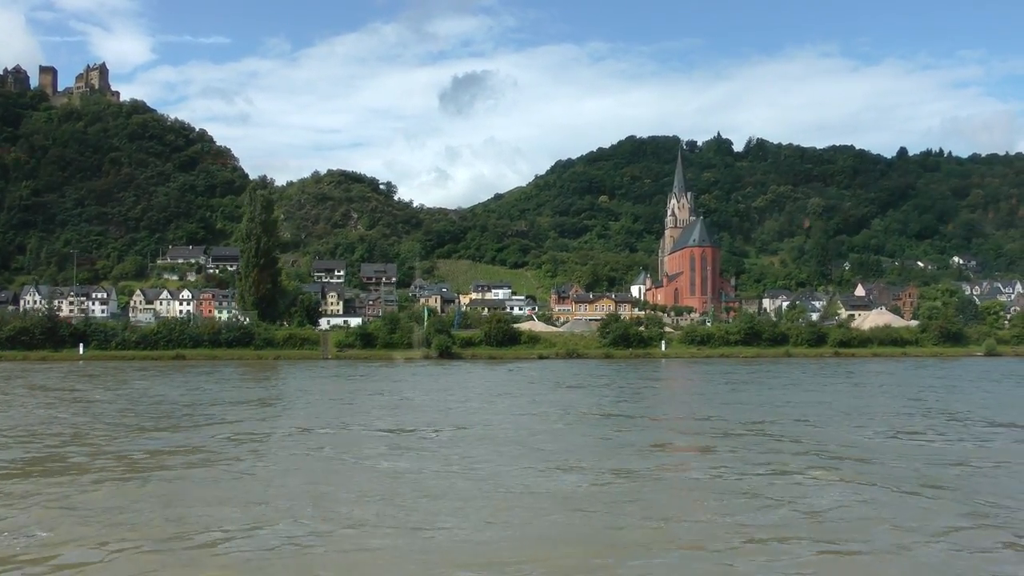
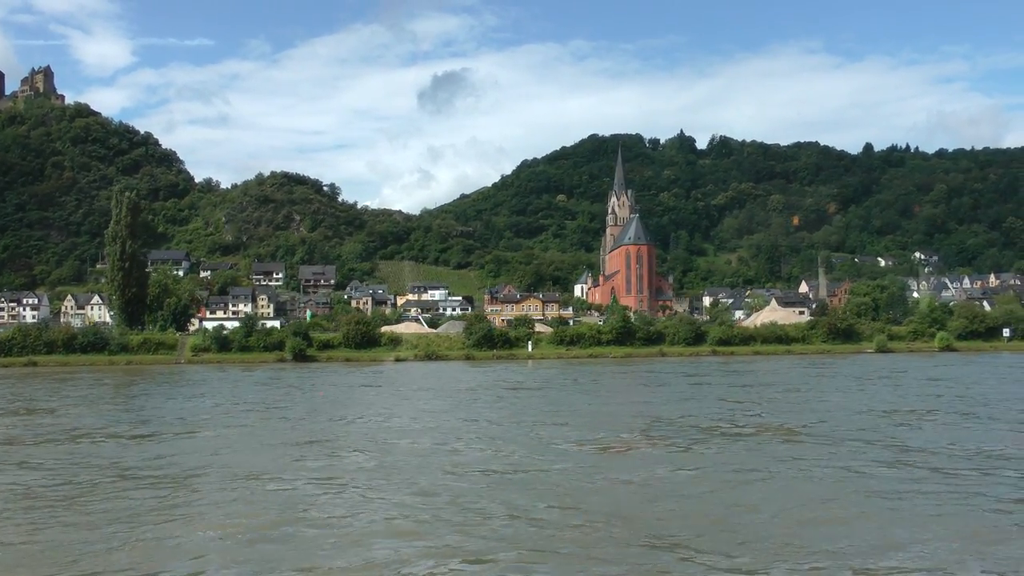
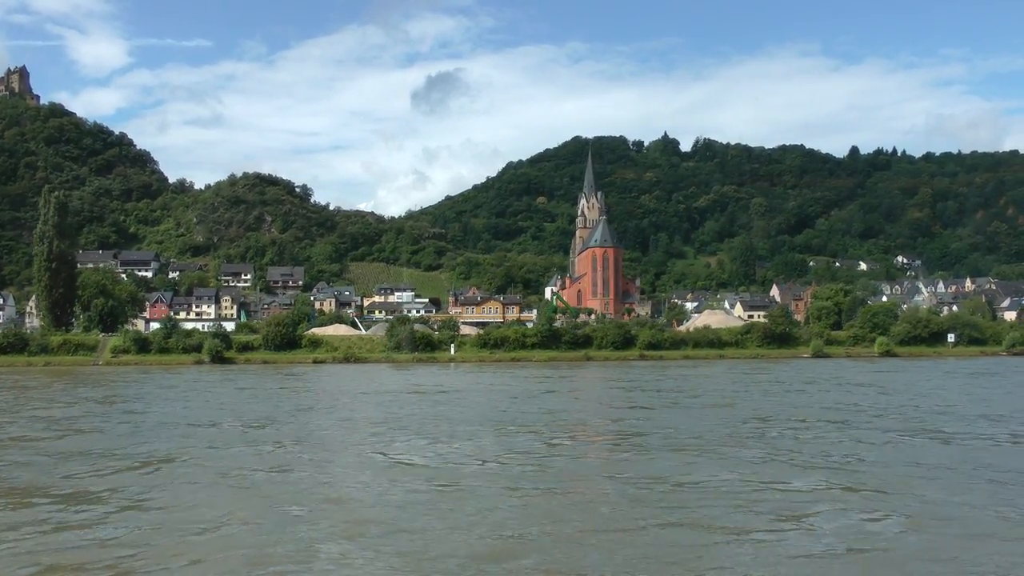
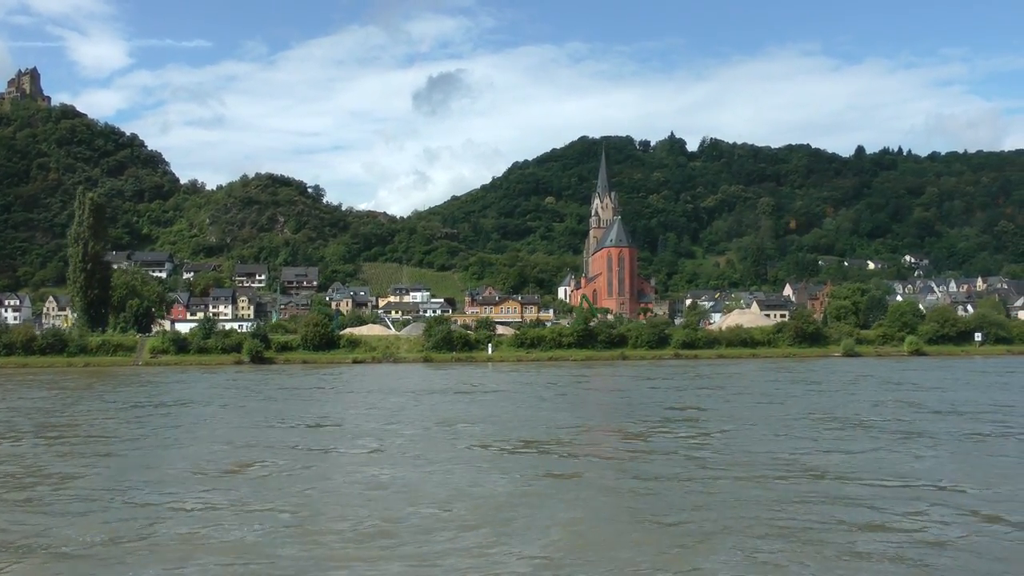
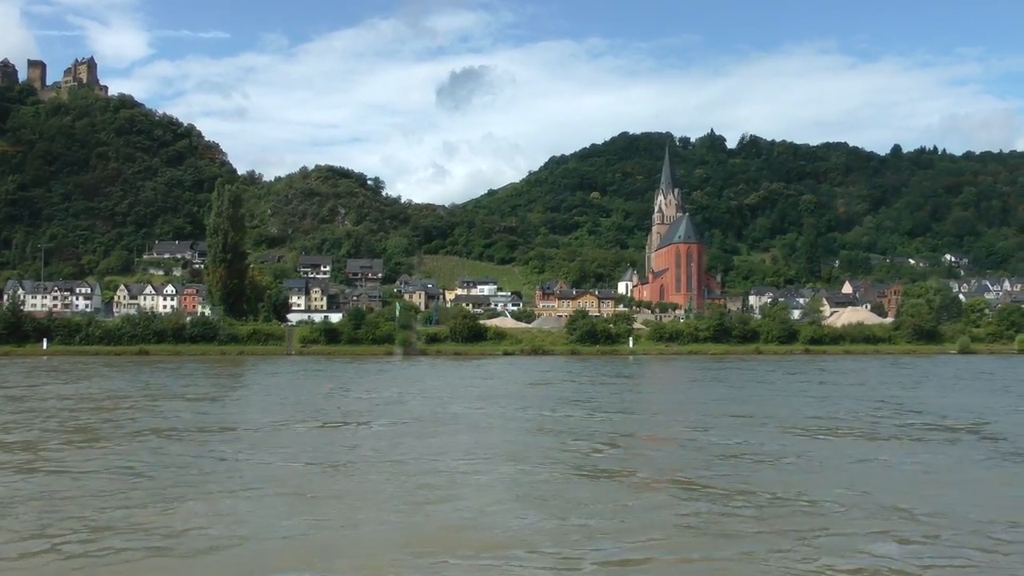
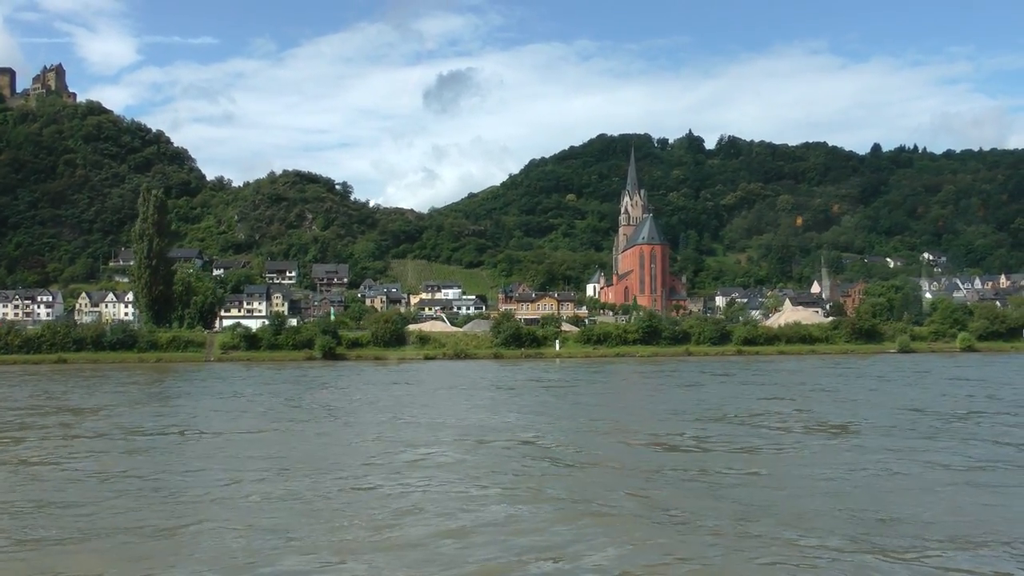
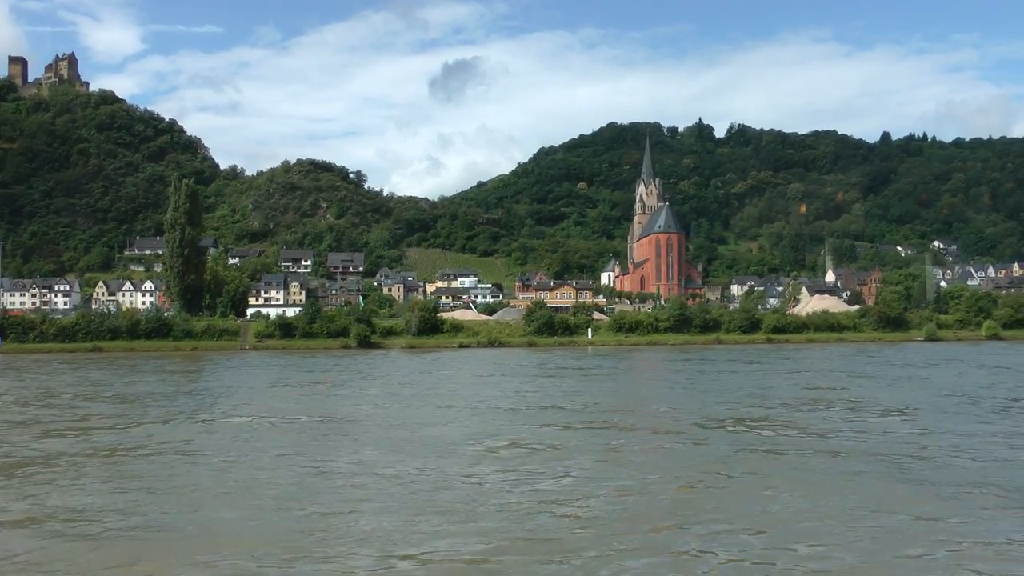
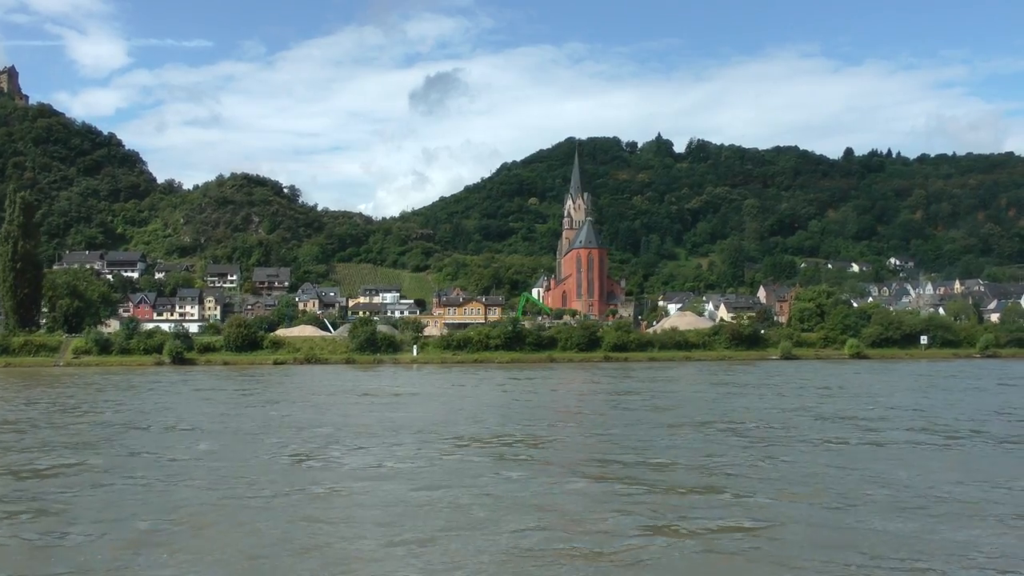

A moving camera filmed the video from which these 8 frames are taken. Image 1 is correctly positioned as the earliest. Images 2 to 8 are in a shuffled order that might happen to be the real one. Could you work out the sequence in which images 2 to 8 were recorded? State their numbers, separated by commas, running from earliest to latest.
5, 7, 6, 2, 4, 3, 8
